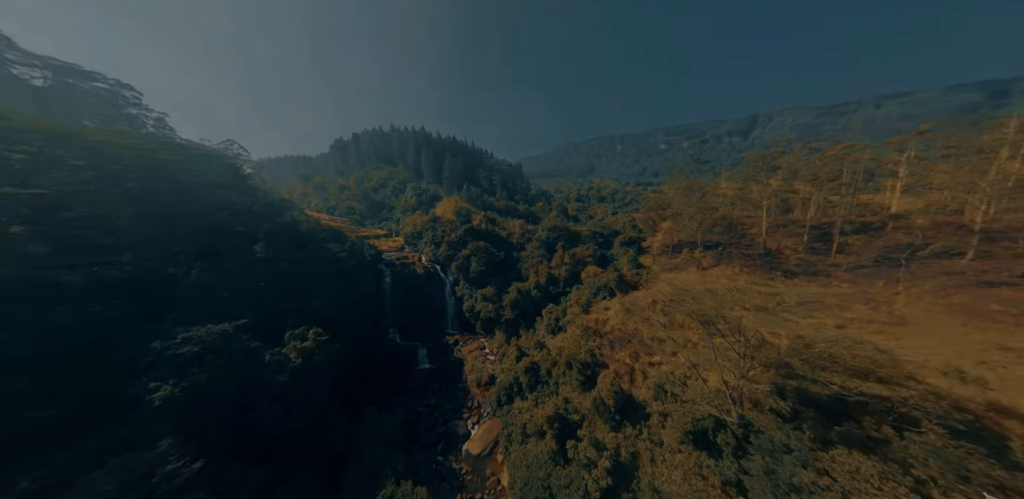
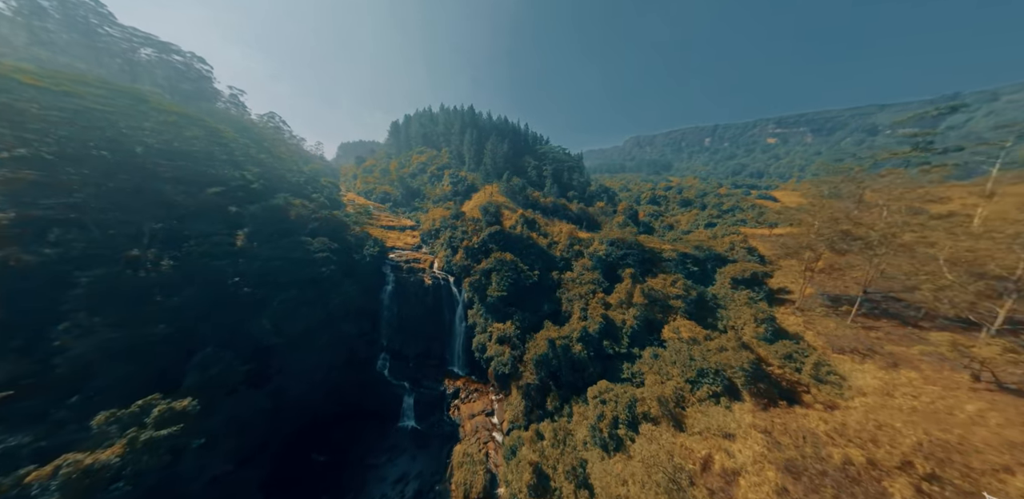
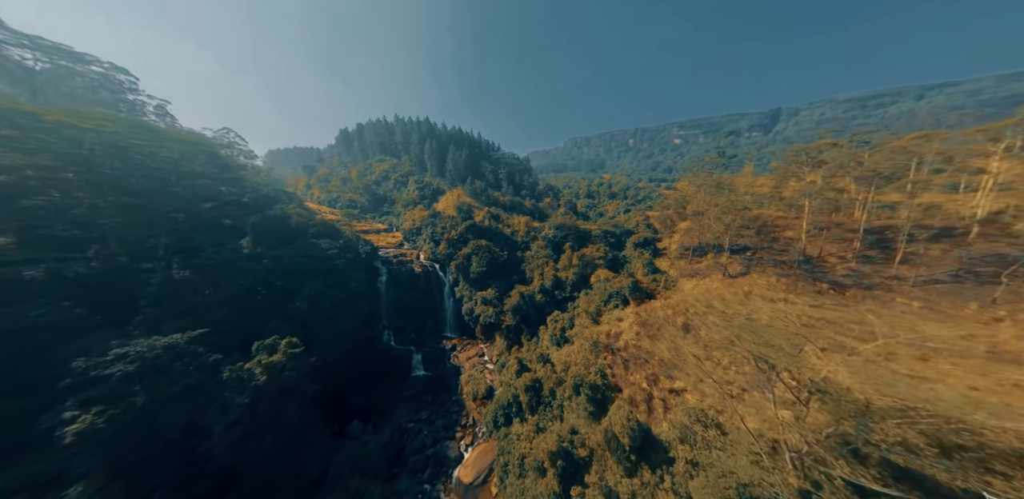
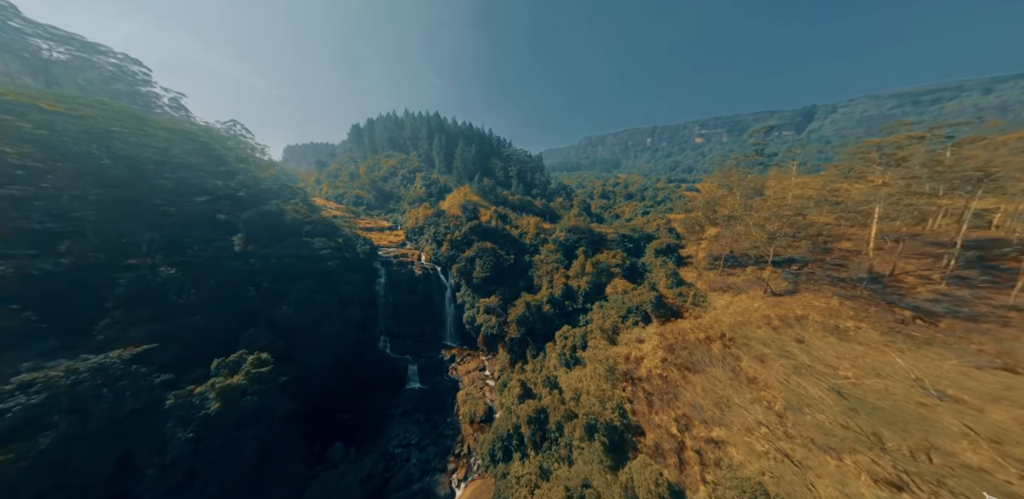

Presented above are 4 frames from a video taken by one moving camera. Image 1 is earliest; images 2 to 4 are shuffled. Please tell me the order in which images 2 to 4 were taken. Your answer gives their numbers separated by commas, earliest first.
3, 4, 2
